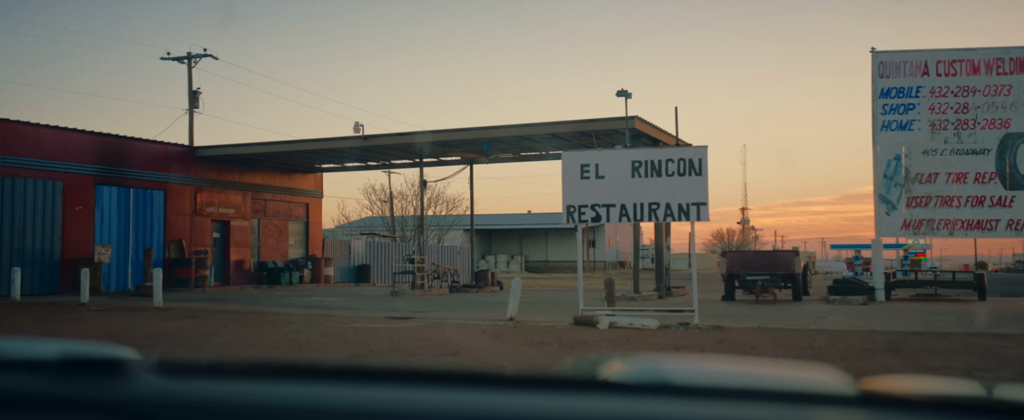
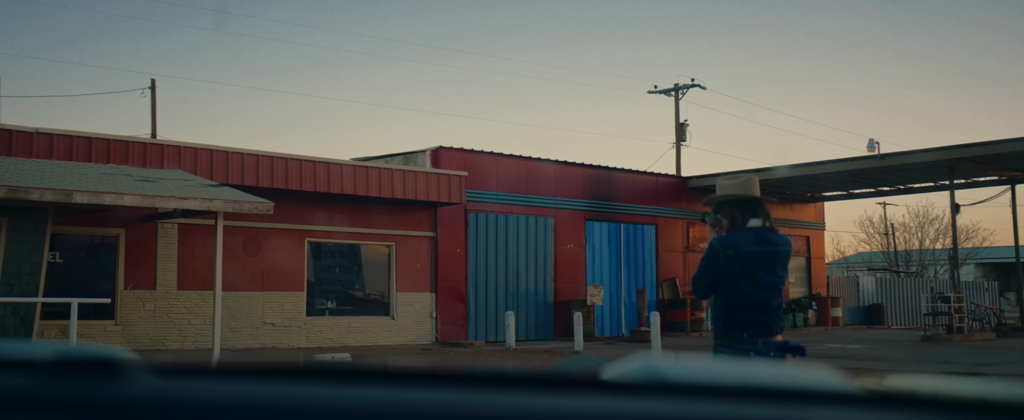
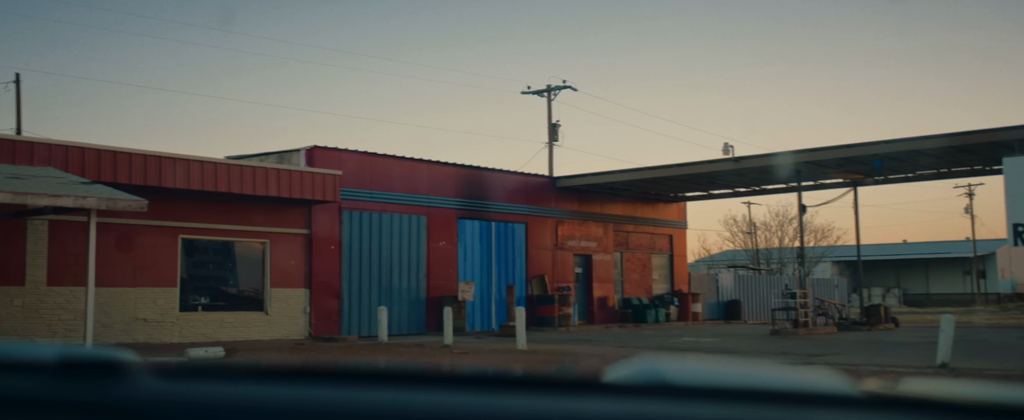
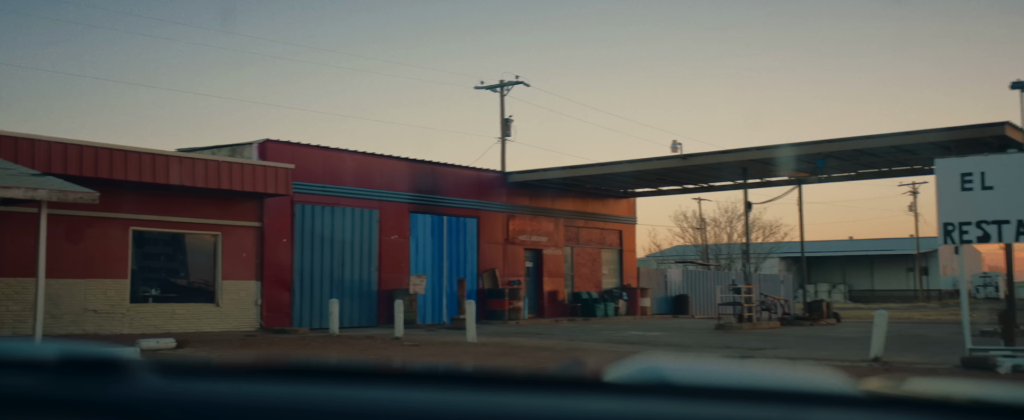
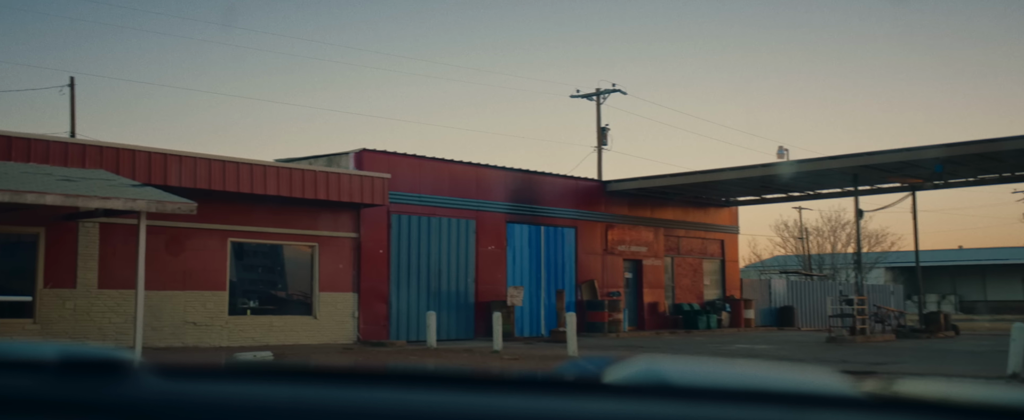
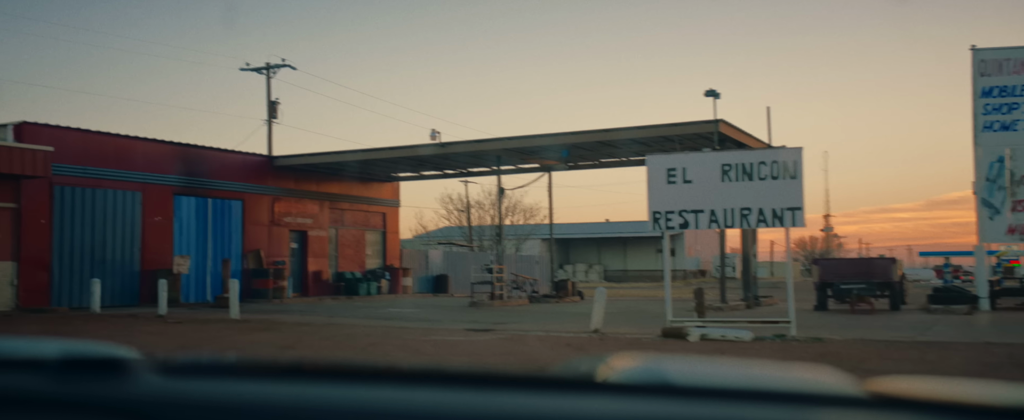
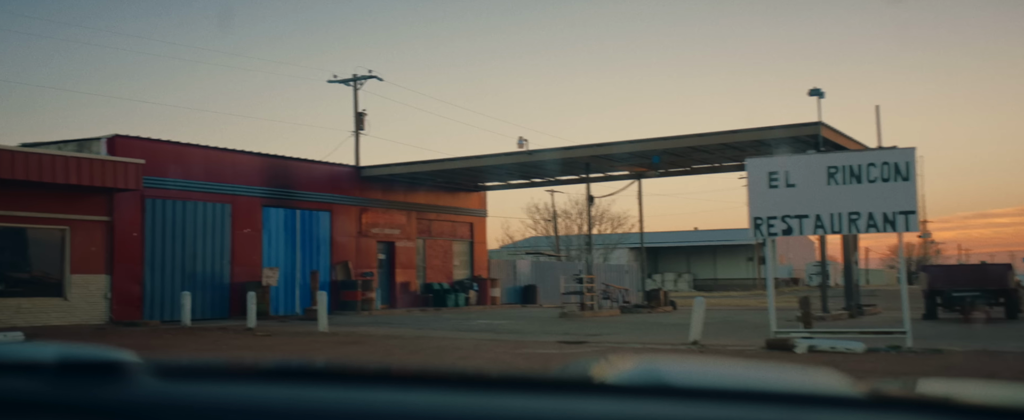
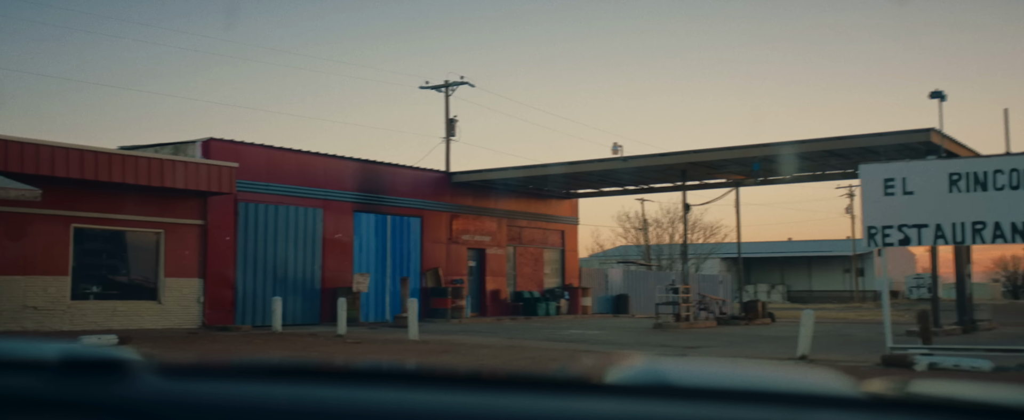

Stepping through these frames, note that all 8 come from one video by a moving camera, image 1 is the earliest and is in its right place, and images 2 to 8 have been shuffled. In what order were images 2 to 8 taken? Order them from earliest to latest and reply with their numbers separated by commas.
6, 7, 8, 4, 3, 5, 2
